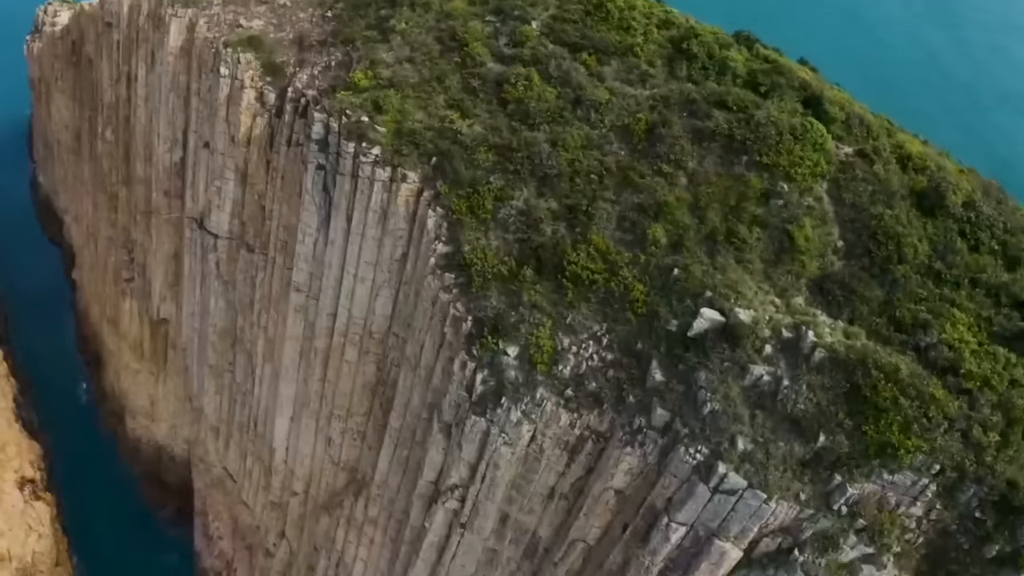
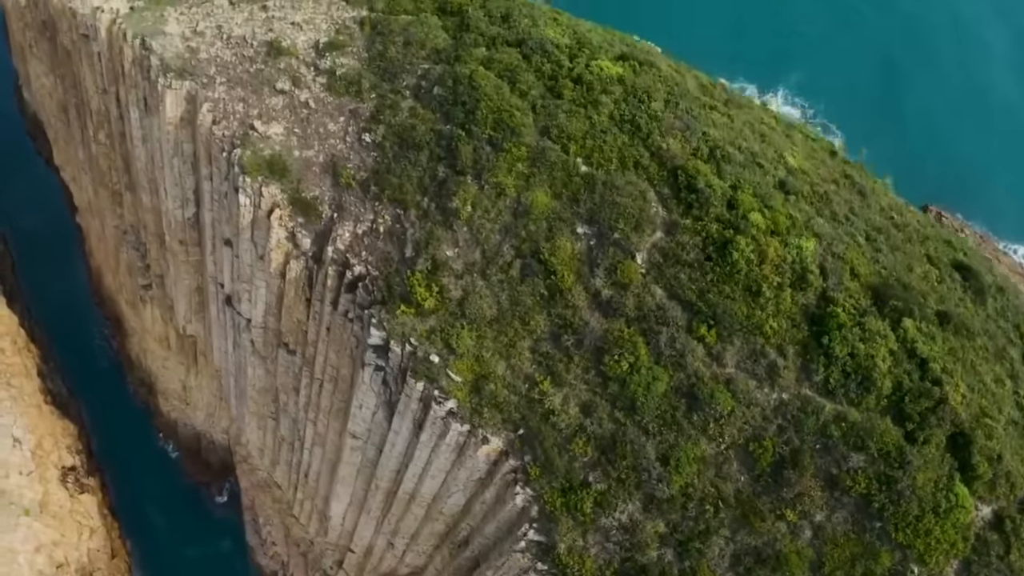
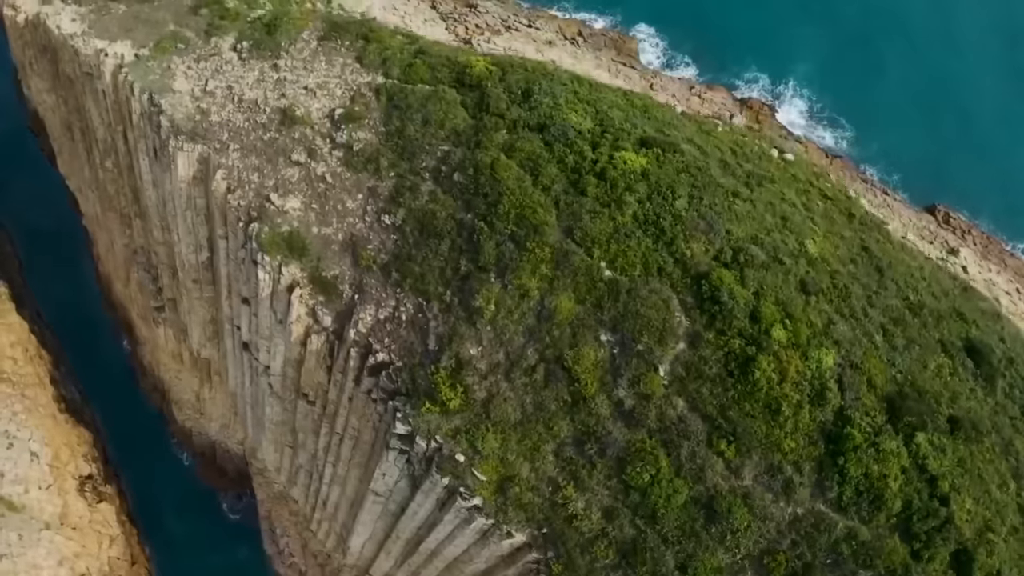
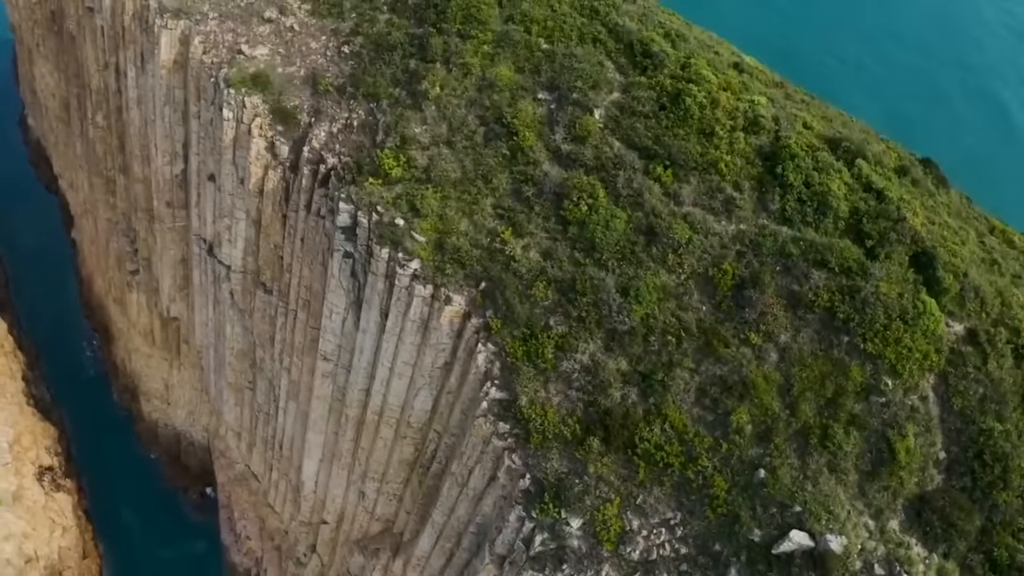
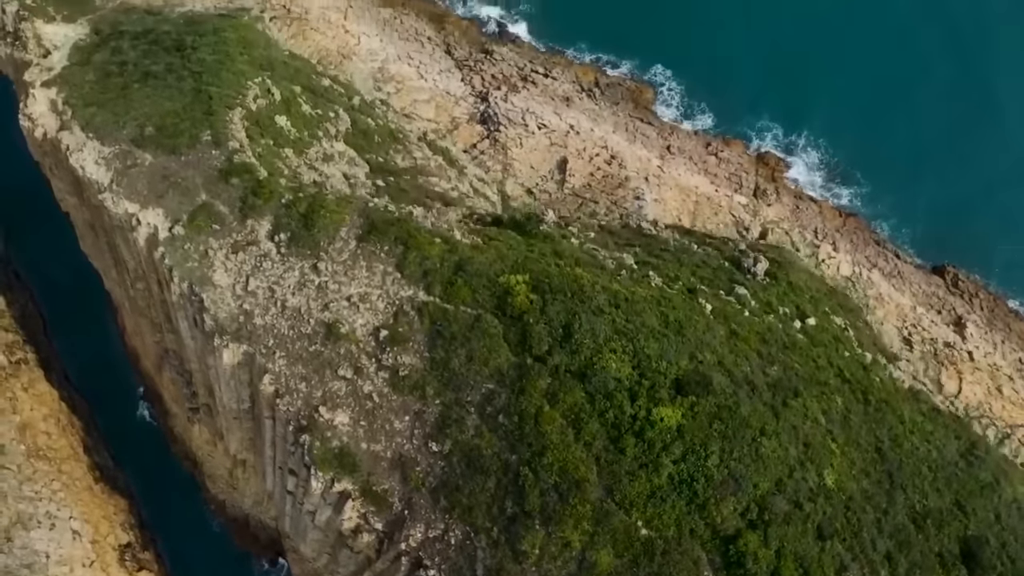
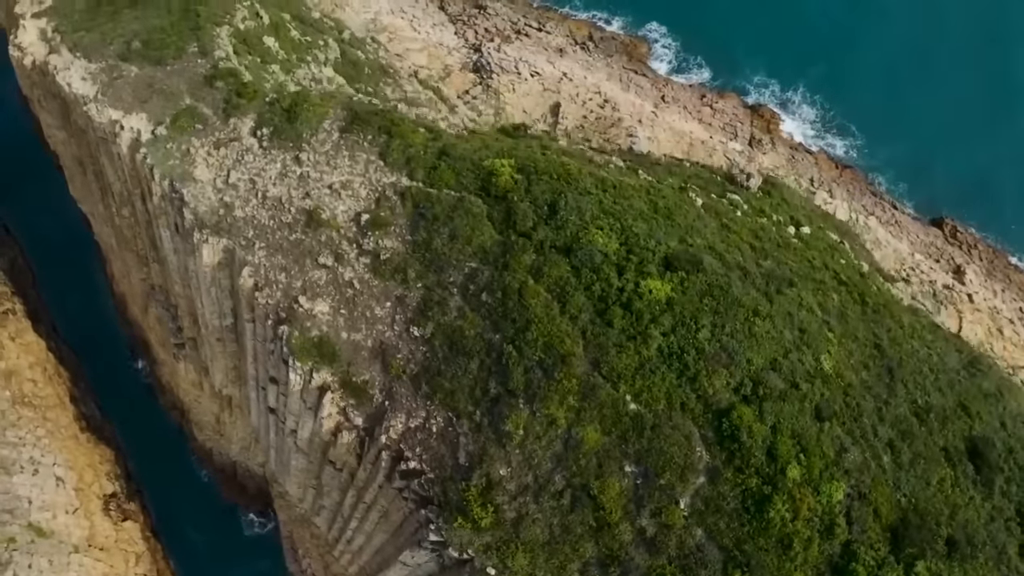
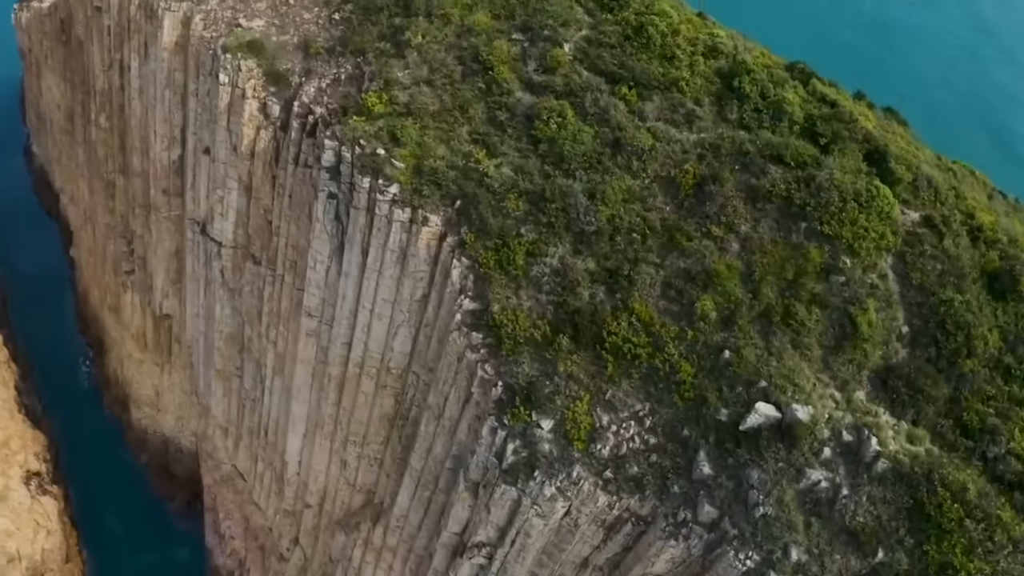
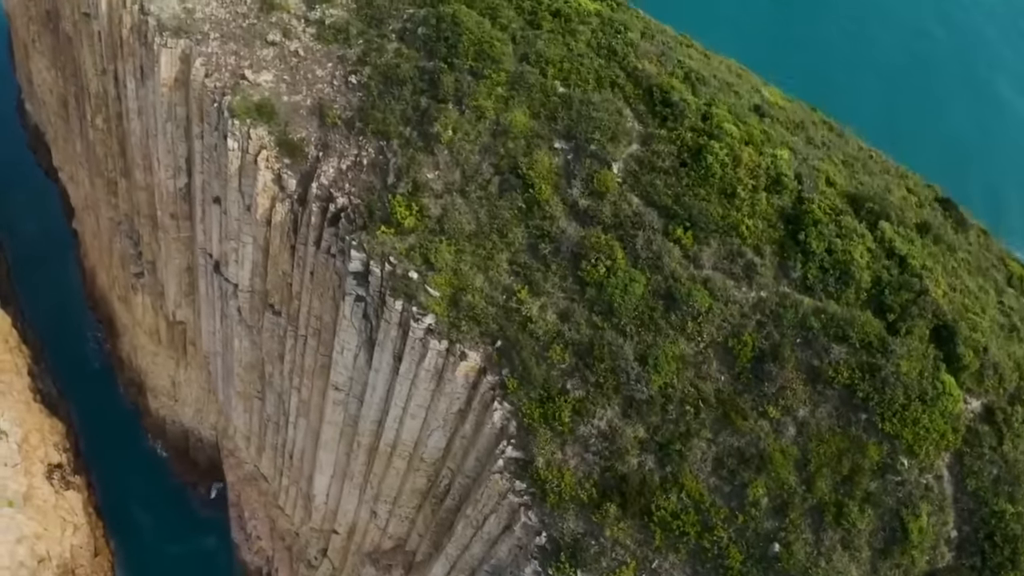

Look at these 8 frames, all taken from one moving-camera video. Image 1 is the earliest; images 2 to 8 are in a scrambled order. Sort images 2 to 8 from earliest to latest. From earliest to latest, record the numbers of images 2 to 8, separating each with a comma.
7, 4, 8, 2, 3, 6, 5
